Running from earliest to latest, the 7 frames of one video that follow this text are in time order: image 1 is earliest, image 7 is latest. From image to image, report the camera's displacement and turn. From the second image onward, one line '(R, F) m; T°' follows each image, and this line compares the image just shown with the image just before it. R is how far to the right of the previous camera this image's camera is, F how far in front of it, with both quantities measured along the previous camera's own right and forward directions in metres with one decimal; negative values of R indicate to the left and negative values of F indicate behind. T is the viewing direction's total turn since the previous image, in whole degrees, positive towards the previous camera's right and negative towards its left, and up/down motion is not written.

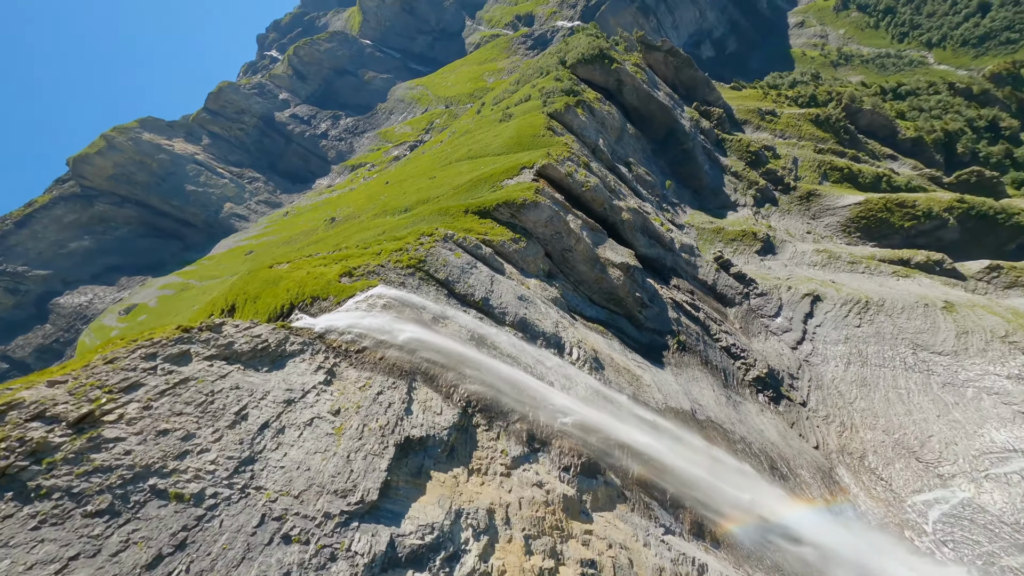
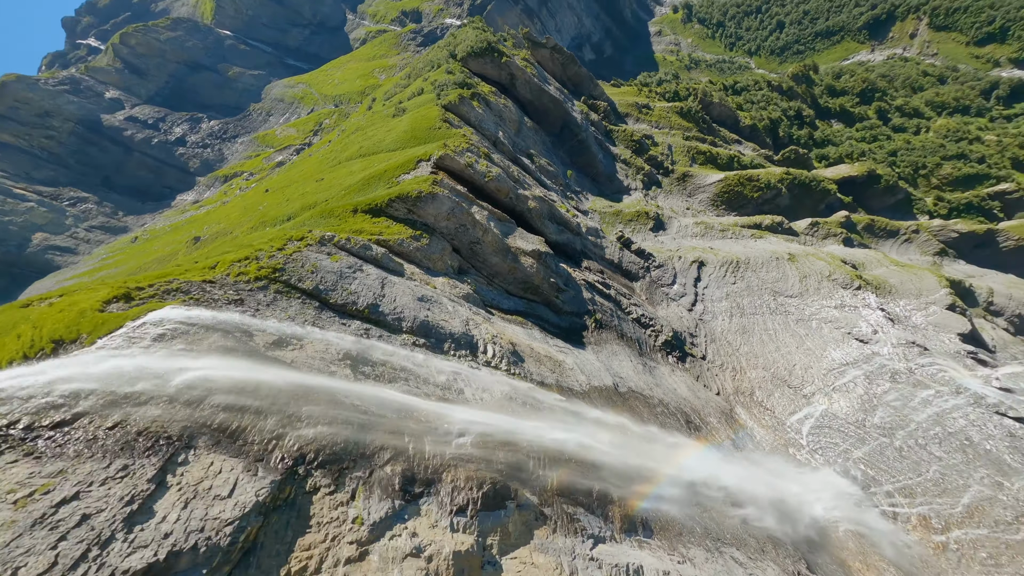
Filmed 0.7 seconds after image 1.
(+1.5, +1.8) m; +13°
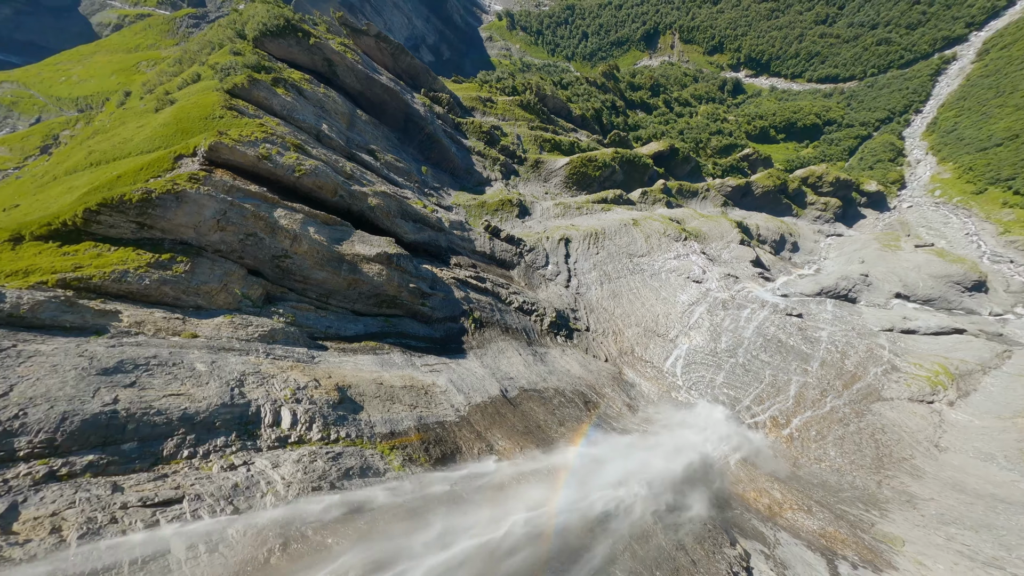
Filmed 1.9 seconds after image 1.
(+3.2, +4.6) m; +19°
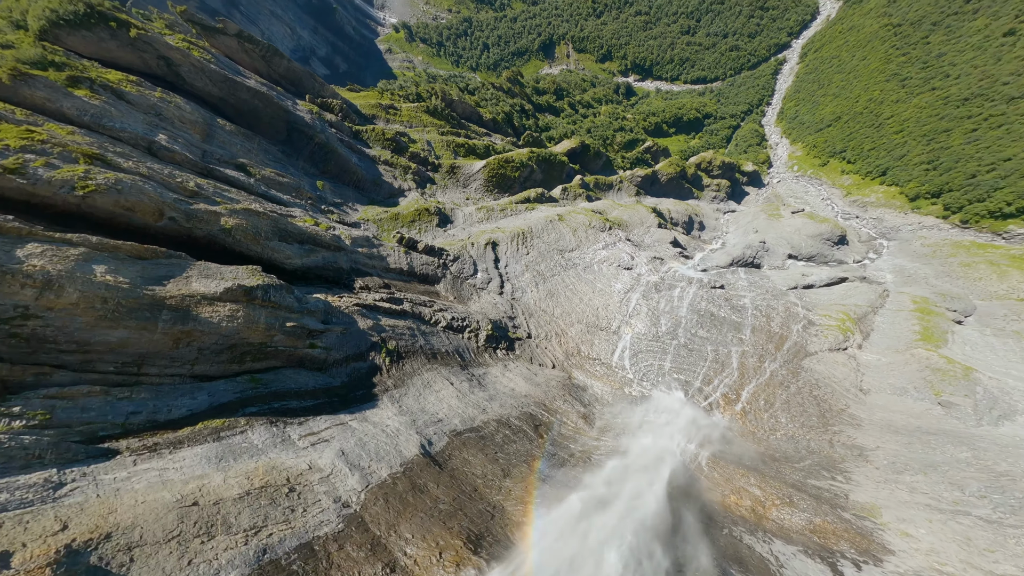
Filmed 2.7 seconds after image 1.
(+1.9, +4.5) m; +11°
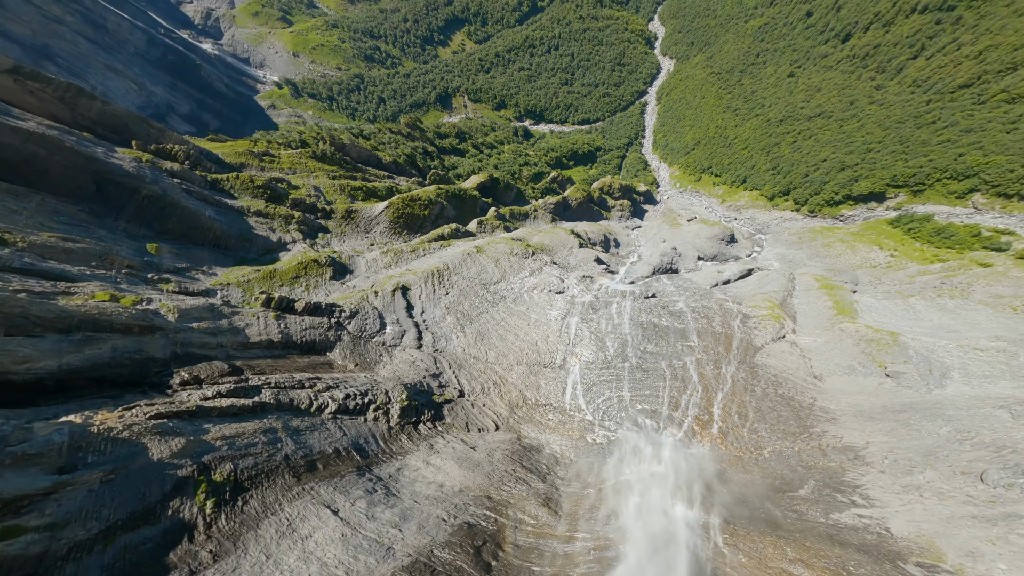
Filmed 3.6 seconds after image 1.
(+2.0, +6.6) m; +12°
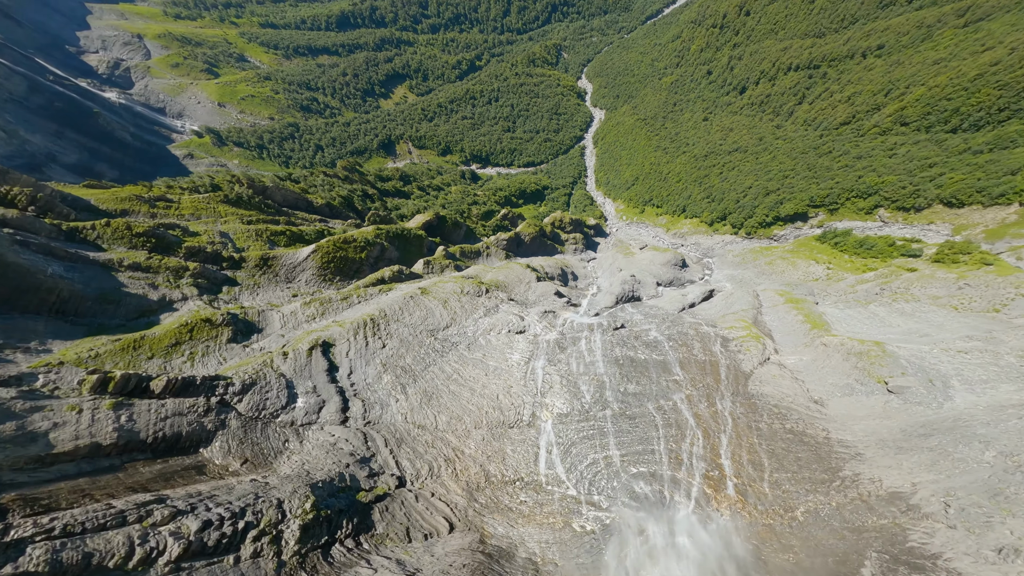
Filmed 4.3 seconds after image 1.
(+1.0, +5.7) m; +8°
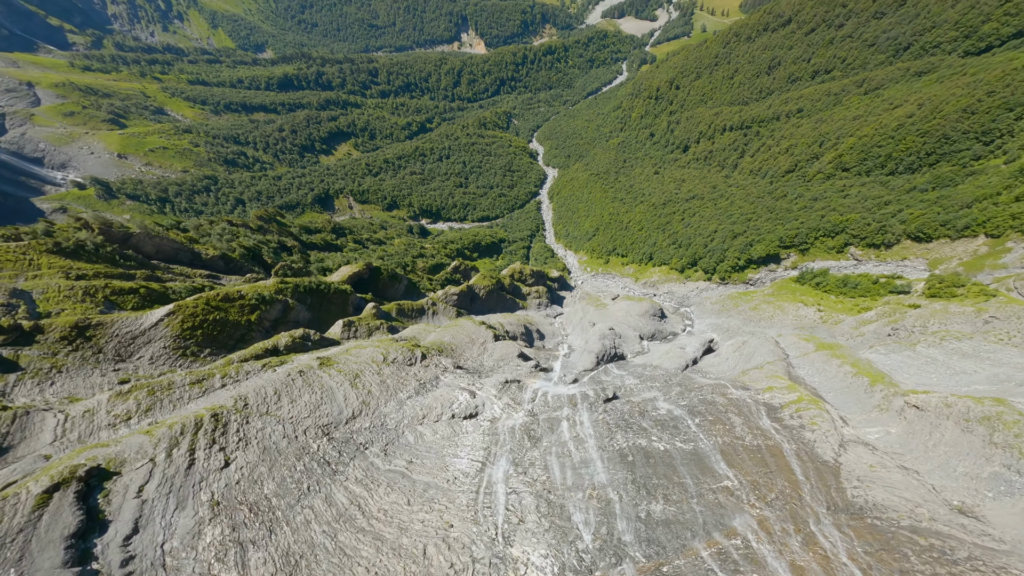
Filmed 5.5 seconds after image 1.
(+1.6, +10.9) m; +7°
